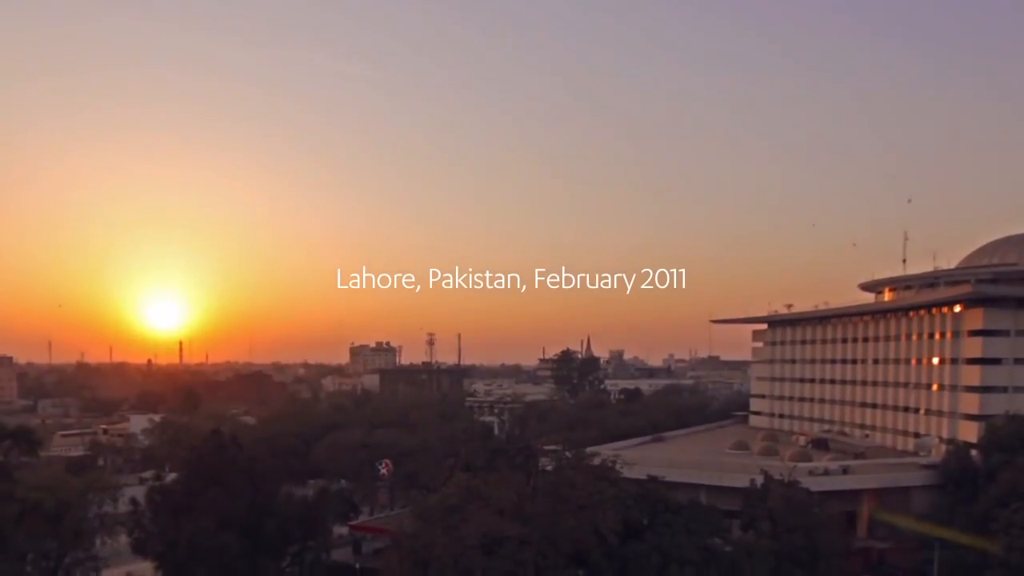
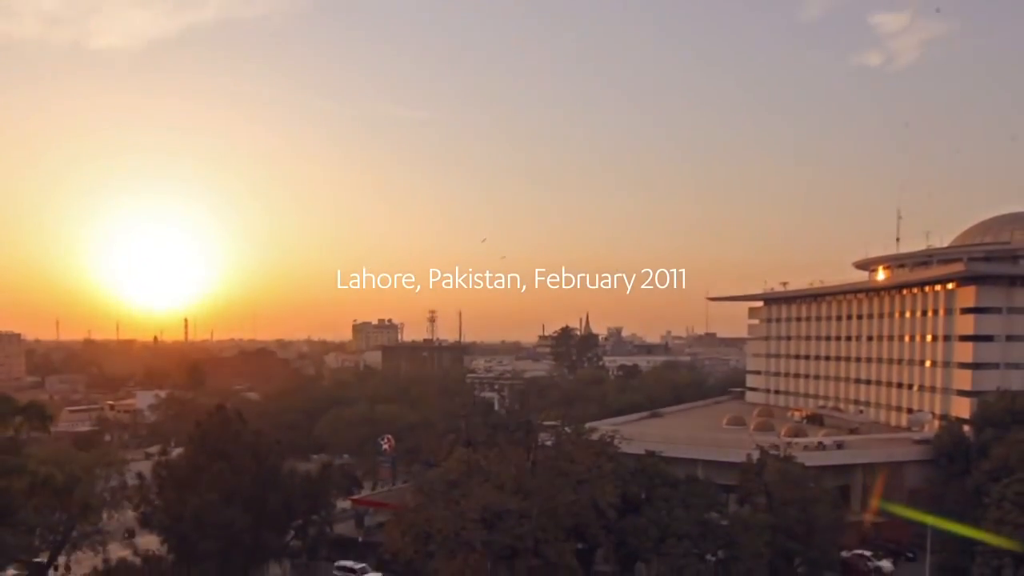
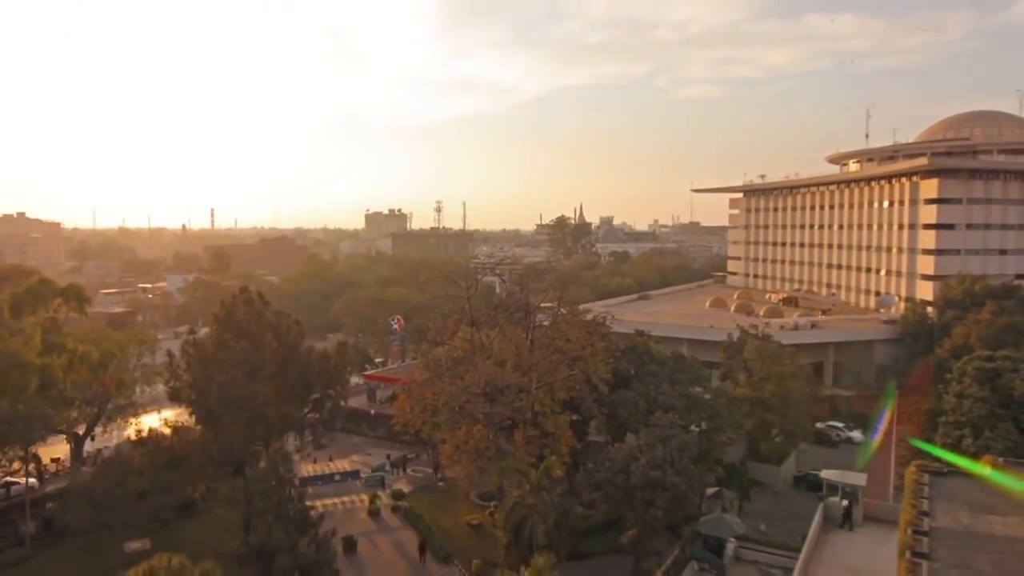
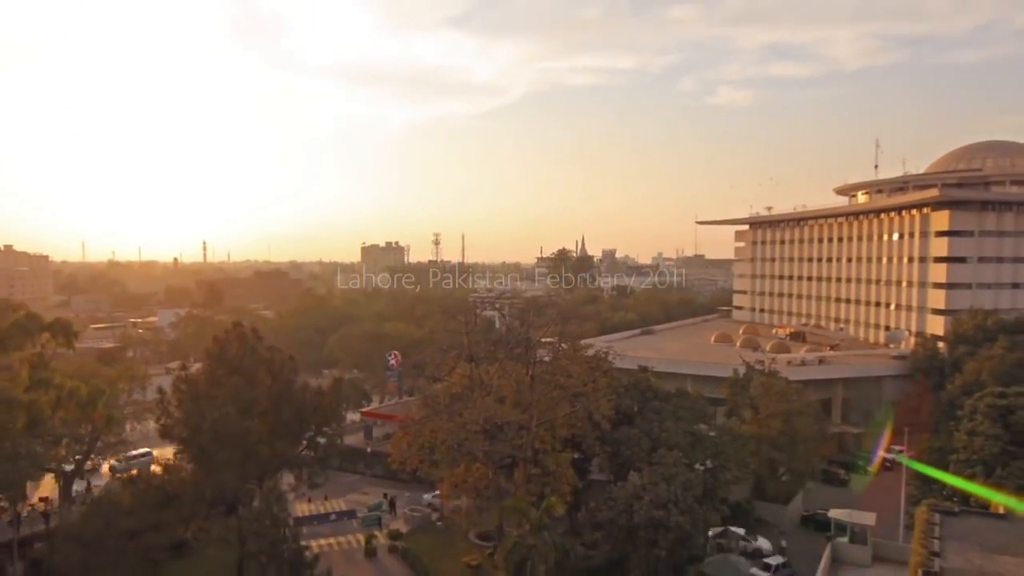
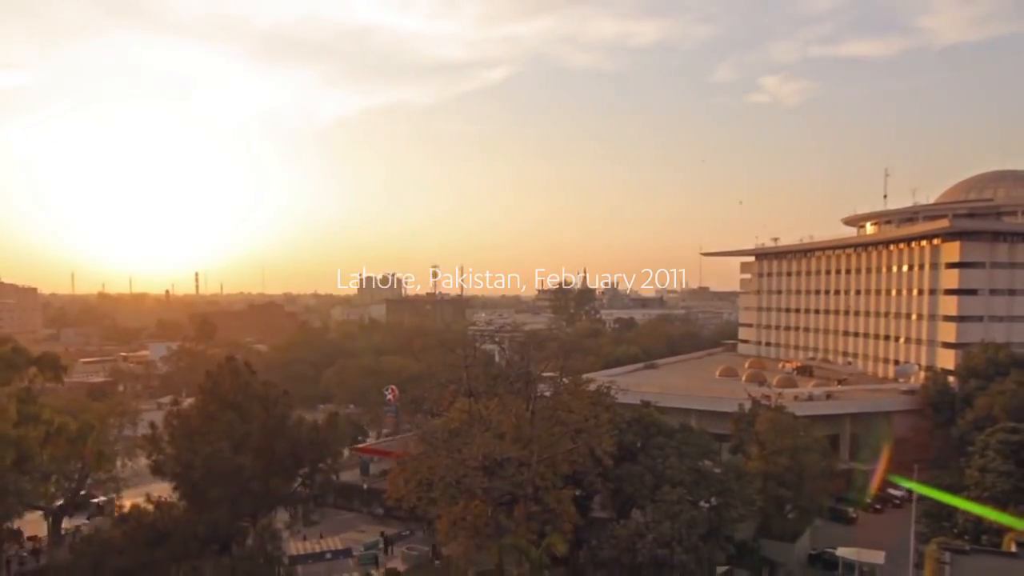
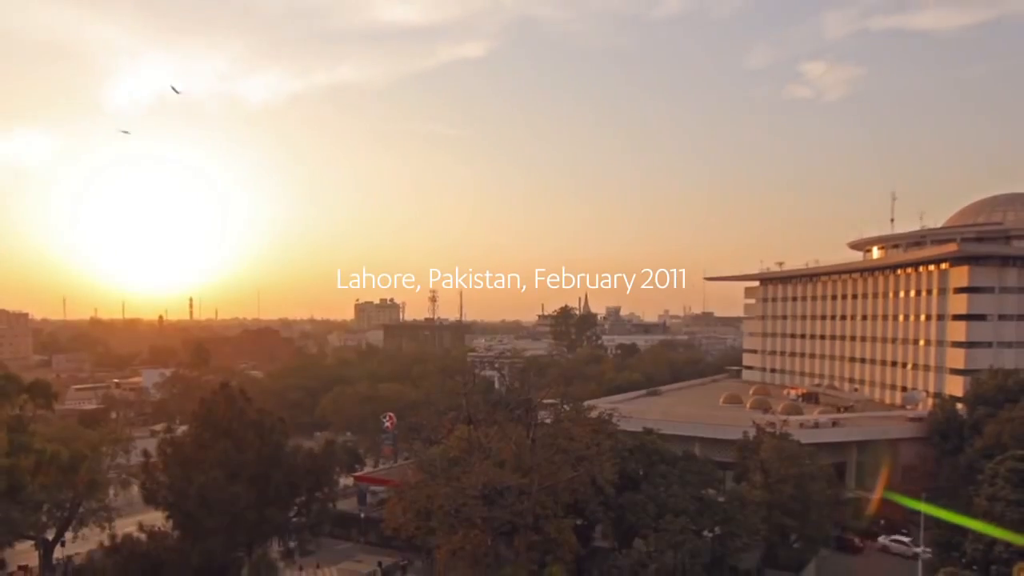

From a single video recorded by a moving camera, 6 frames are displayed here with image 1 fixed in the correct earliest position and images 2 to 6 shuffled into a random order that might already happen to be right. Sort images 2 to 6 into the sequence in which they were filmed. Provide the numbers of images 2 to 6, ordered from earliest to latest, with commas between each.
2, 6, 5, 4, 3
